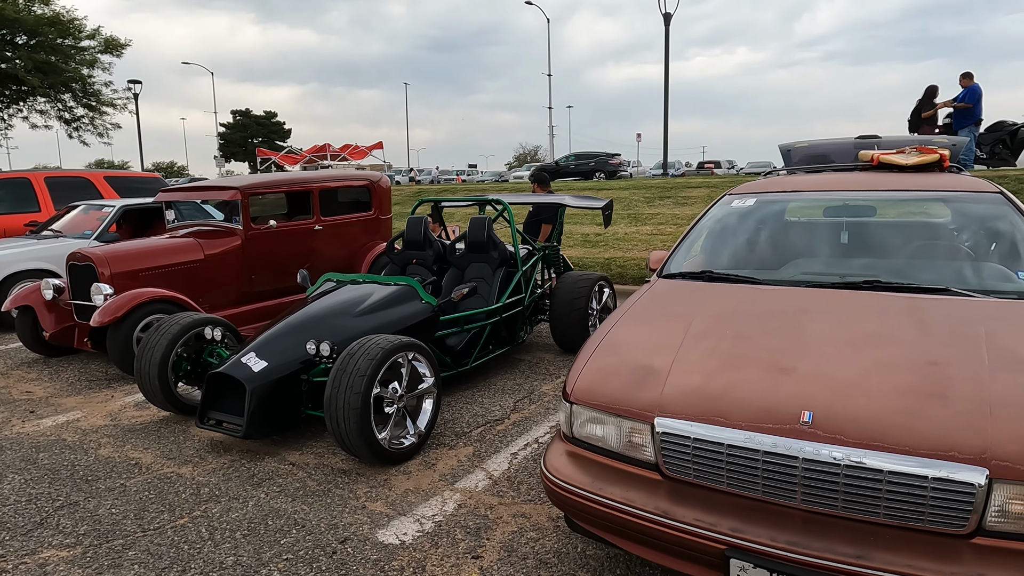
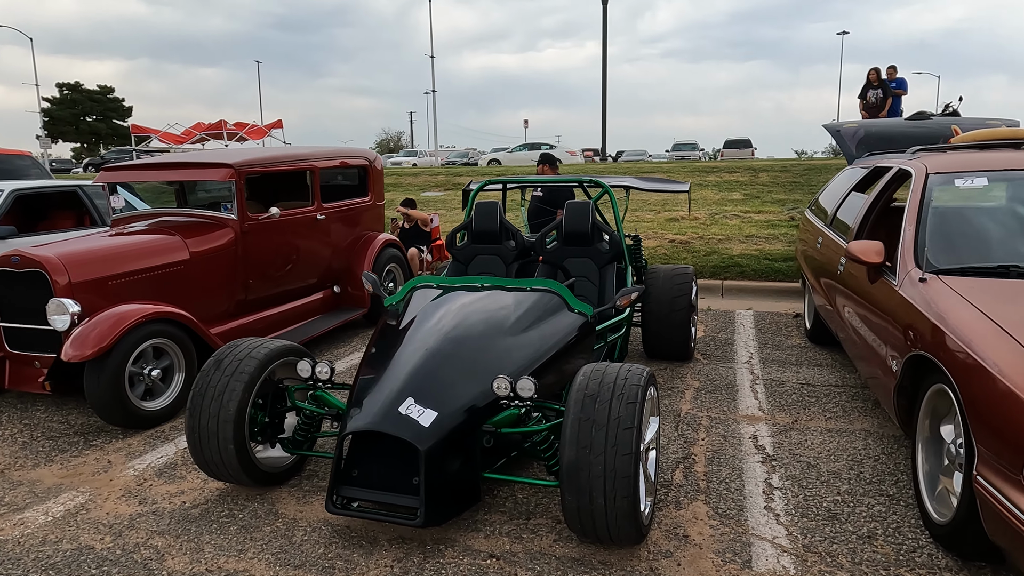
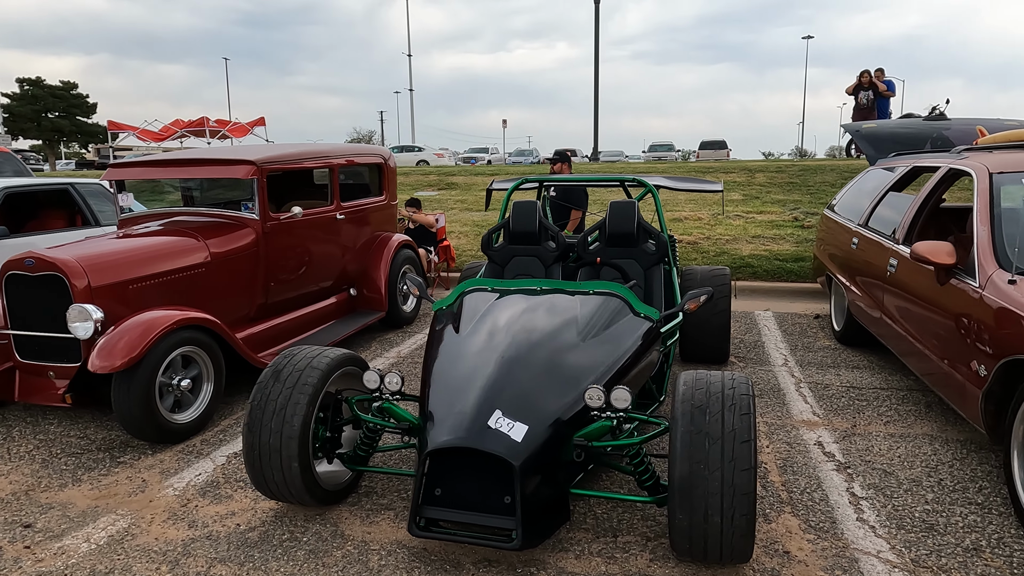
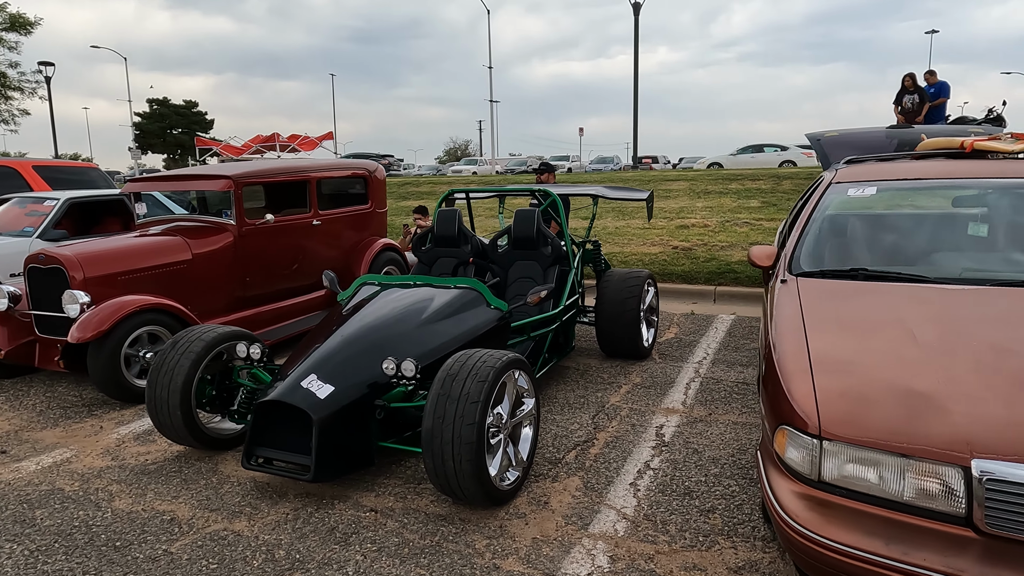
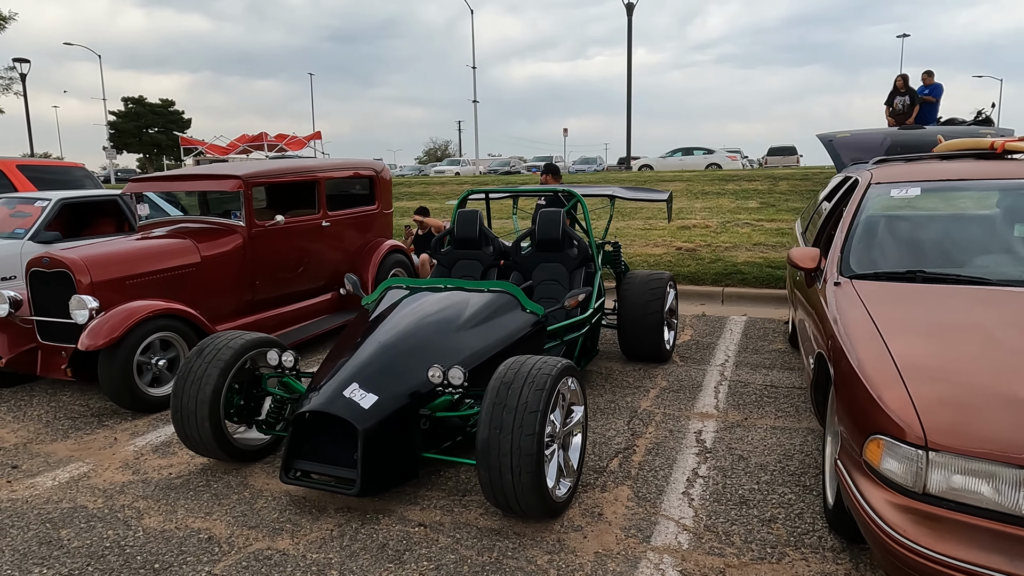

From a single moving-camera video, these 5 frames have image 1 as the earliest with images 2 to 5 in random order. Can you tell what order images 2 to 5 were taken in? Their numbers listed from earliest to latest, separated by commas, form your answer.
4, 5, 2, 3
